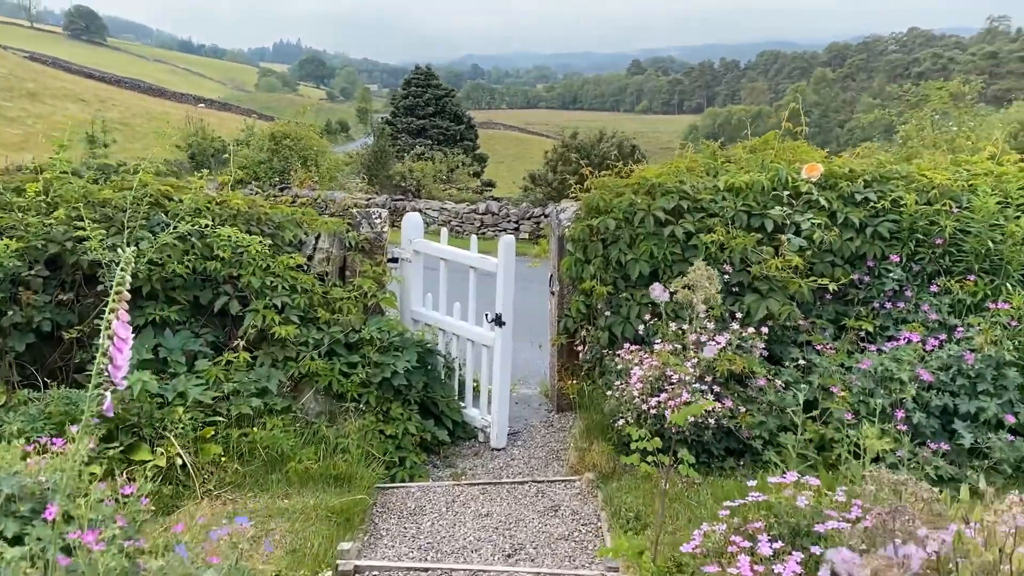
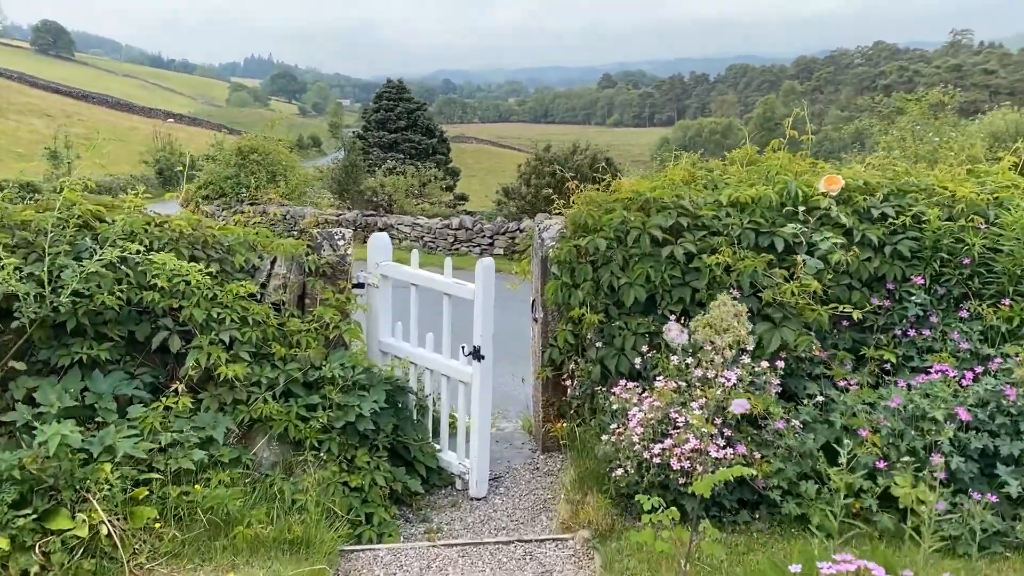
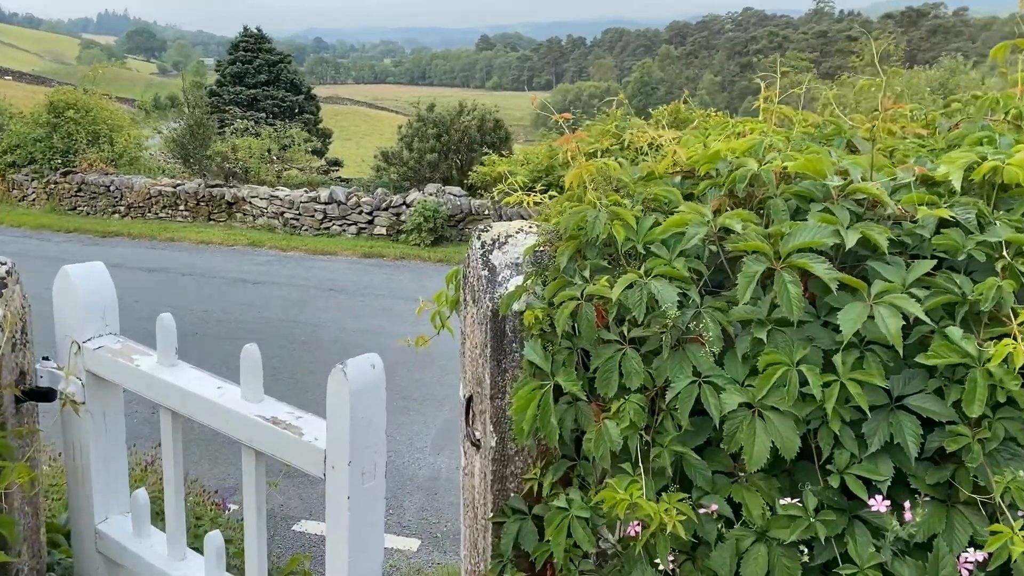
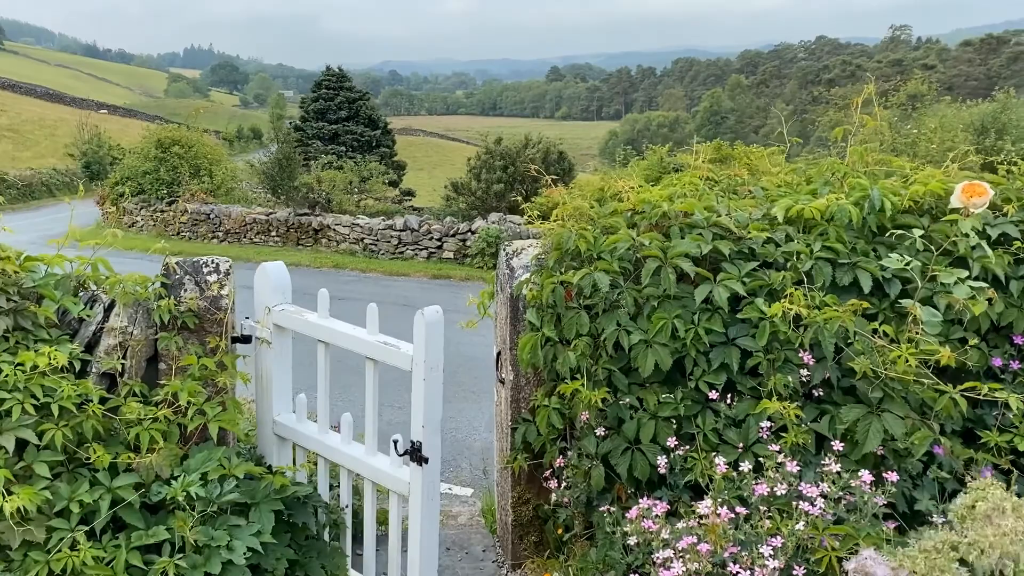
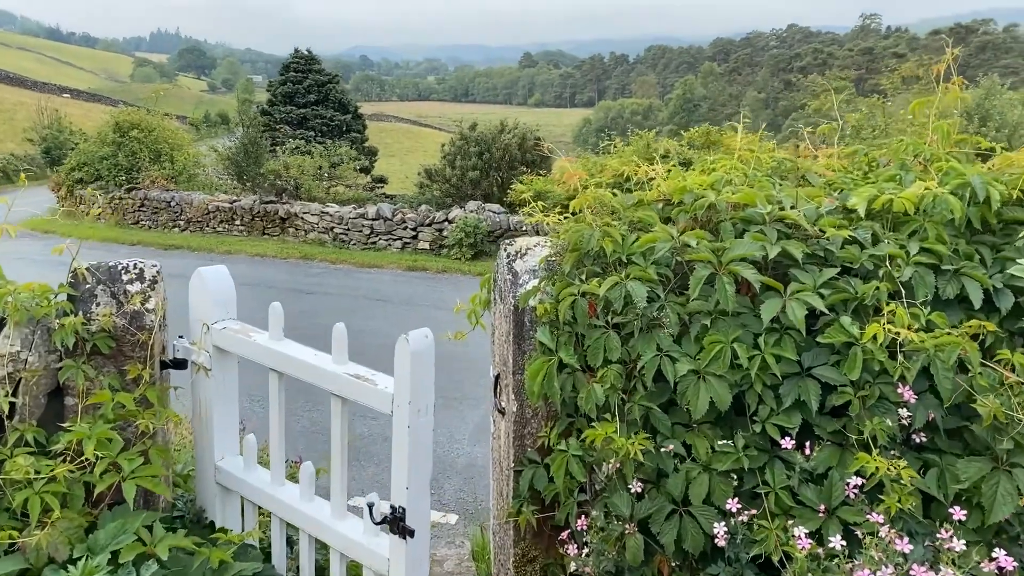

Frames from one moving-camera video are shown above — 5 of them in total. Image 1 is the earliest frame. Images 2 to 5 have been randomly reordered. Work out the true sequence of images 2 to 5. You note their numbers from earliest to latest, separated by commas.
2, 4, 5, 3
